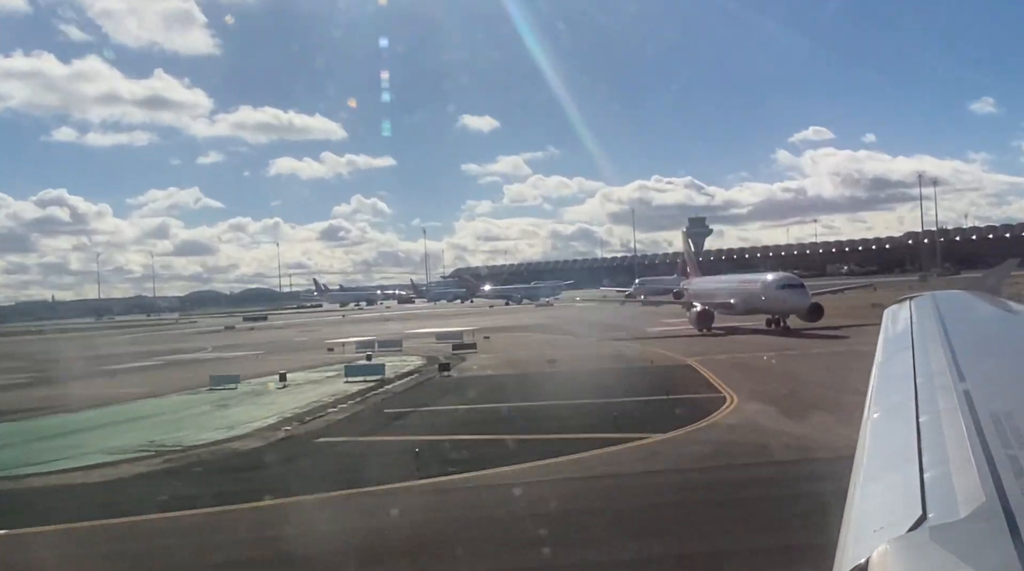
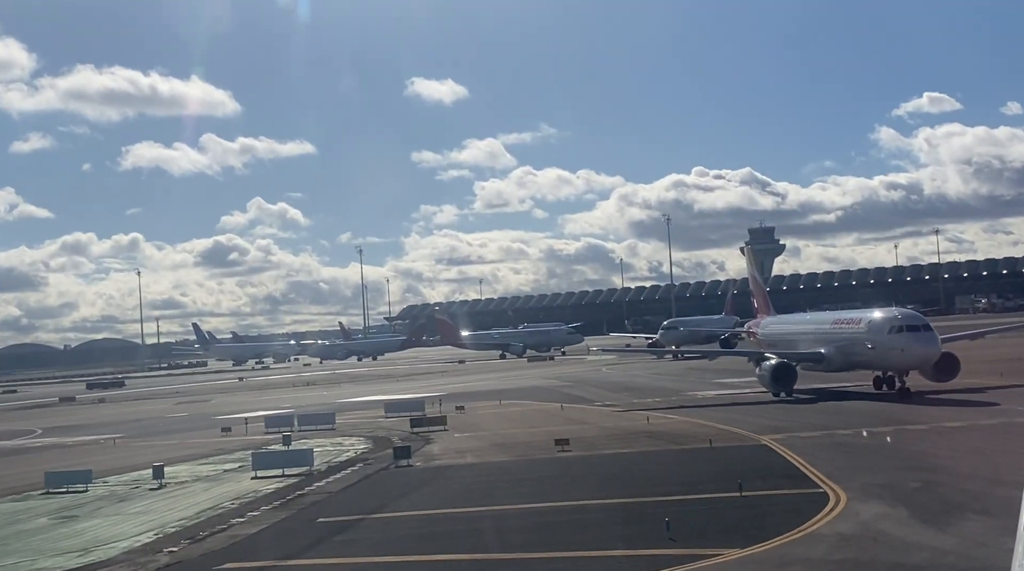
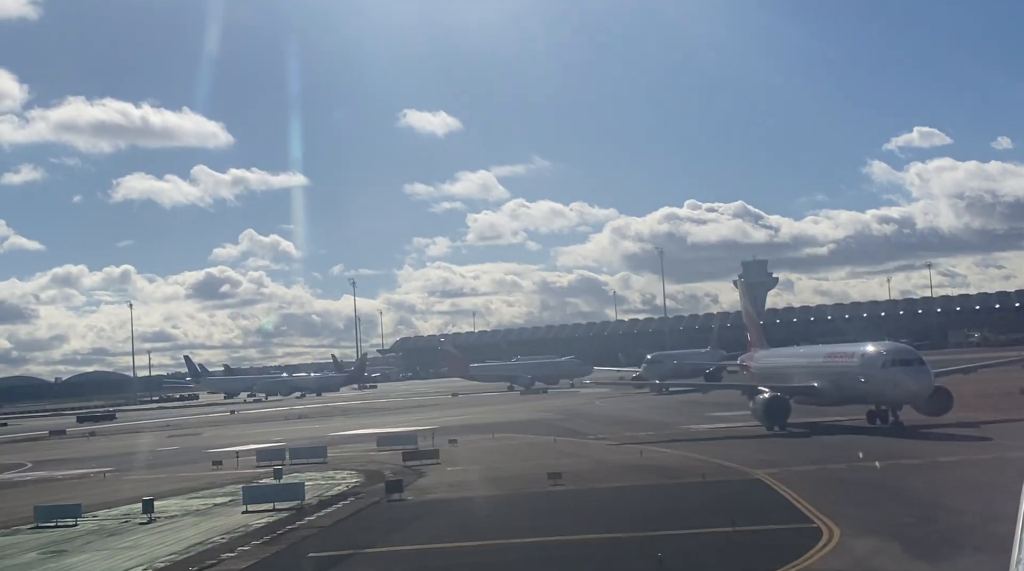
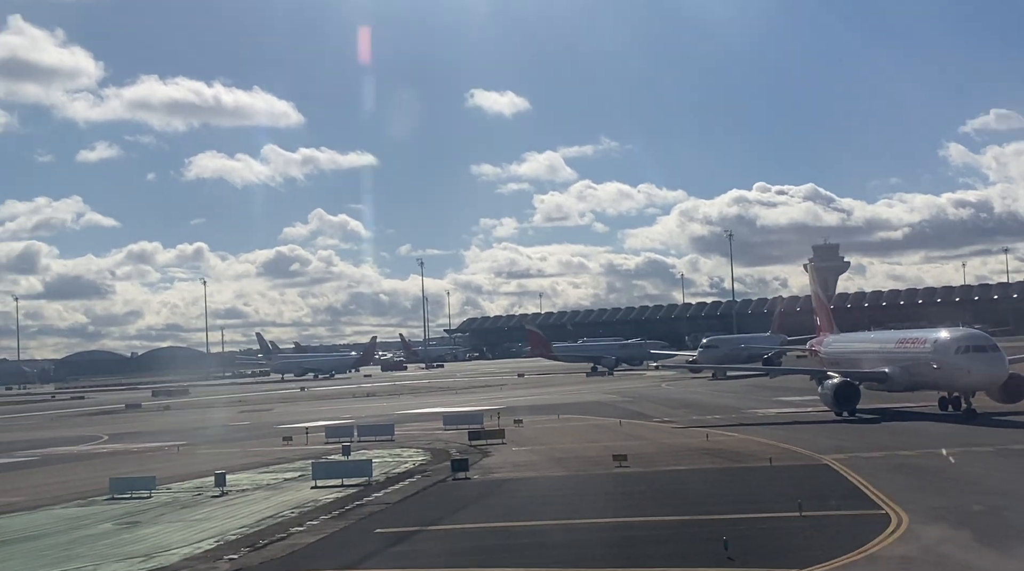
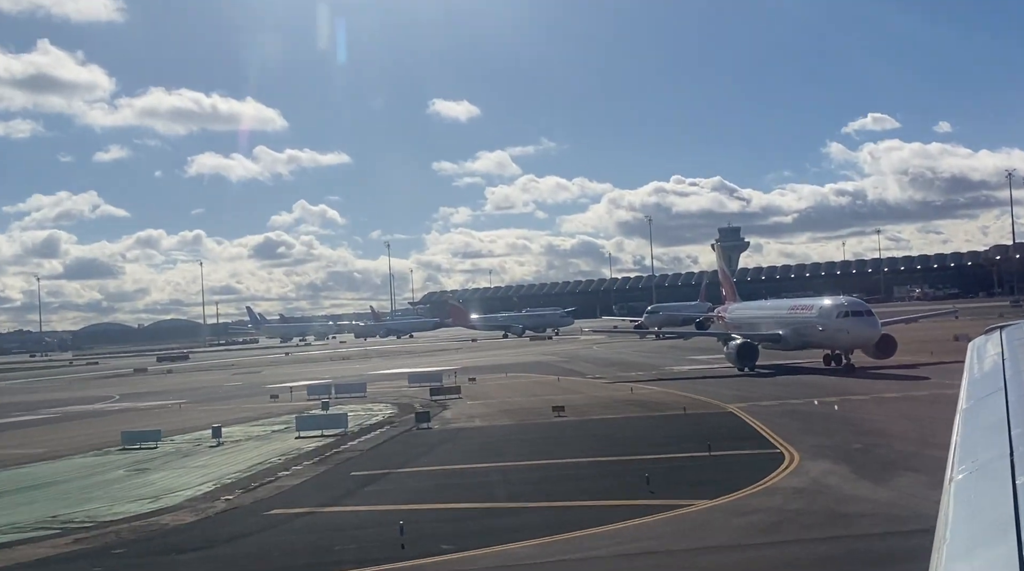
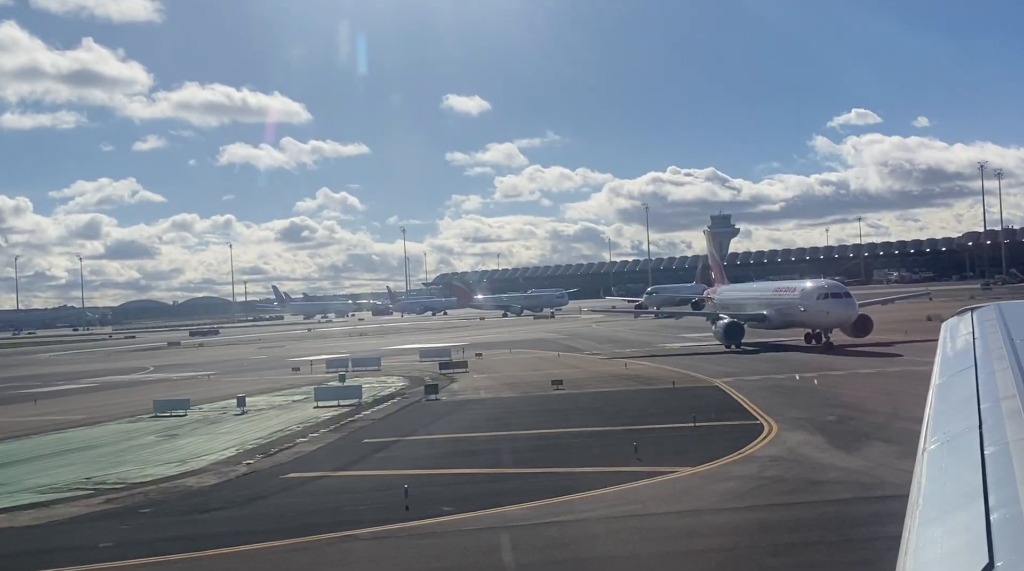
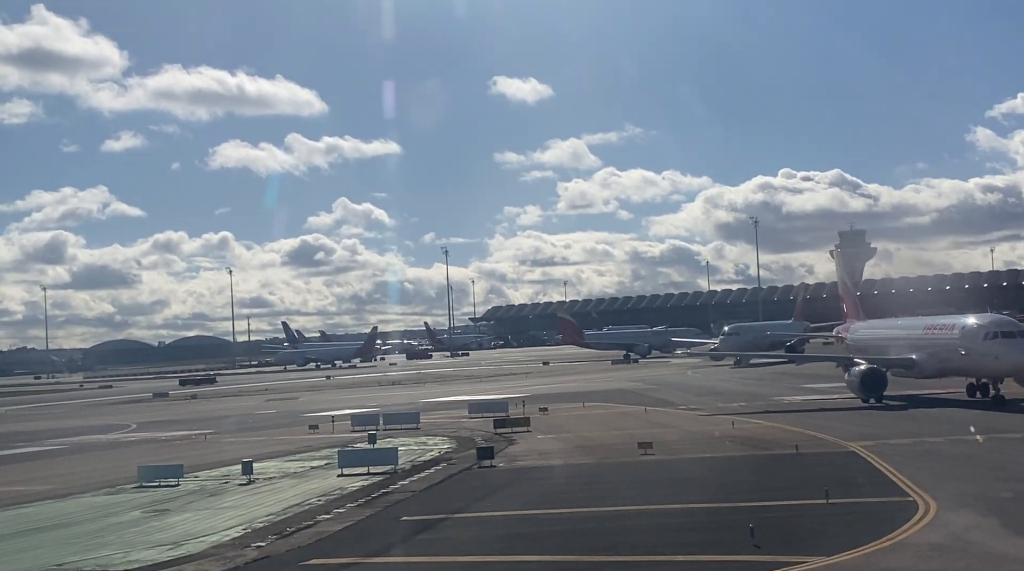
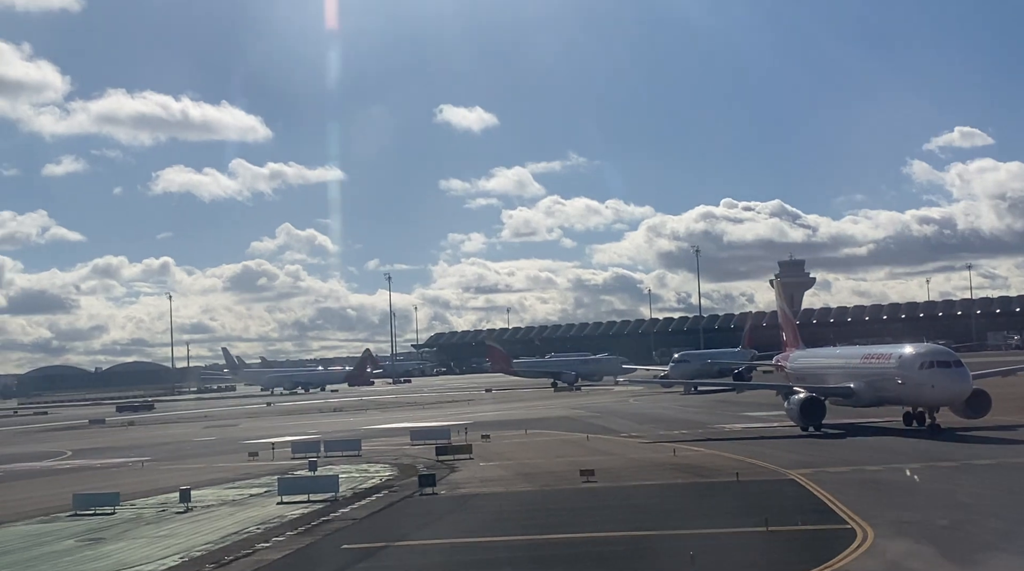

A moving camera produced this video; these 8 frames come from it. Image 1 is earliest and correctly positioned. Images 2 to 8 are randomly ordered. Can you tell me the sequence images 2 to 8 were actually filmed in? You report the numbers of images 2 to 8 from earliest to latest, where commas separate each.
6, 5, 2, 3, 8, 4, 7
